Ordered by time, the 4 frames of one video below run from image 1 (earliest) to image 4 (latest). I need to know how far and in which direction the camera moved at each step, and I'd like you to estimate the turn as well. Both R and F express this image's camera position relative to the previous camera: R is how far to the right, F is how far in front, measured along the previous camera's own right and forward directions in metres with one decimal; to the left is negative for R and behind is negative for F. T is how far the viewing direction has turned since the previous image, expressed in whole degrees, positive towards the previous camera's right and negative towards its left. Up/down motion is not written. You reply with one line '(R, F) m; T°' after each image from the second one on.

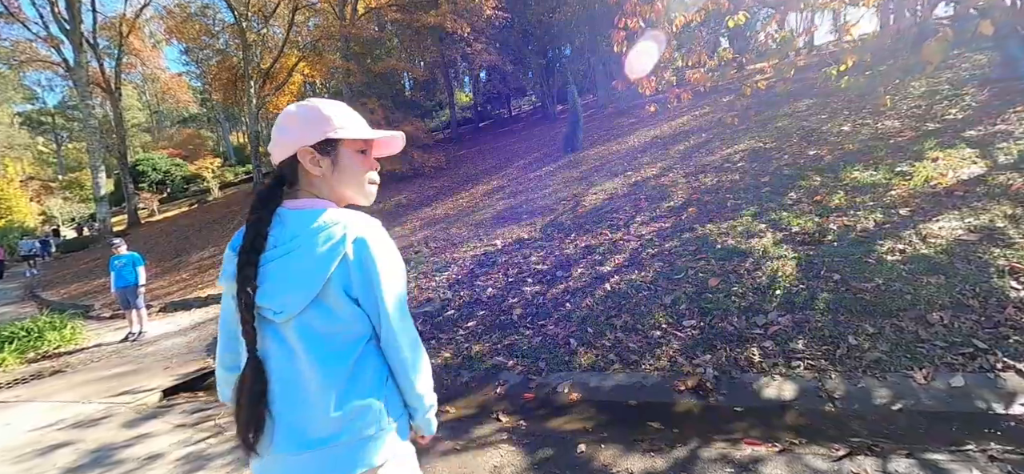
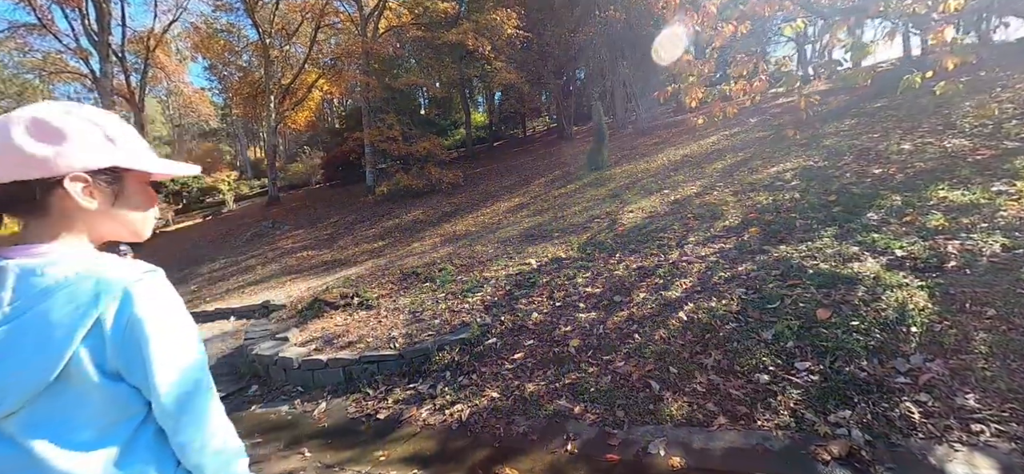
(-0.5, +0.7) m; -1°
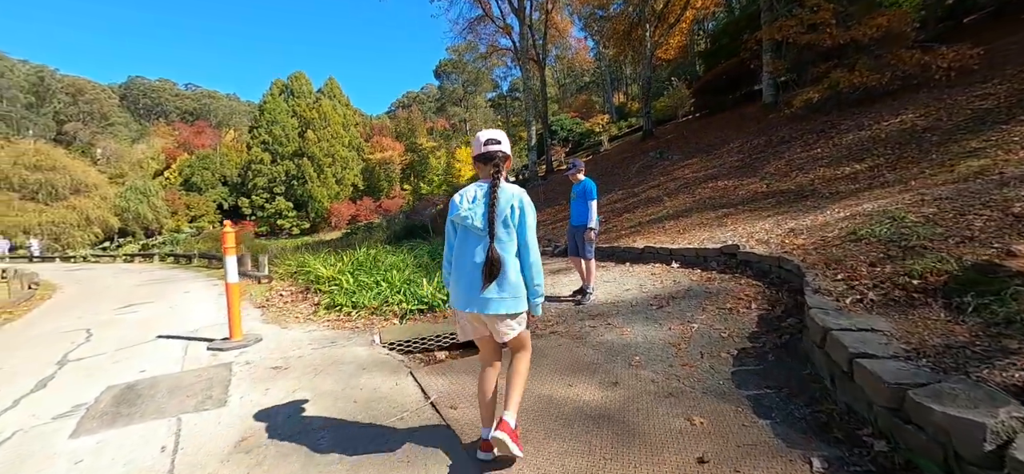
(-2.9, +2.4) m; -45°
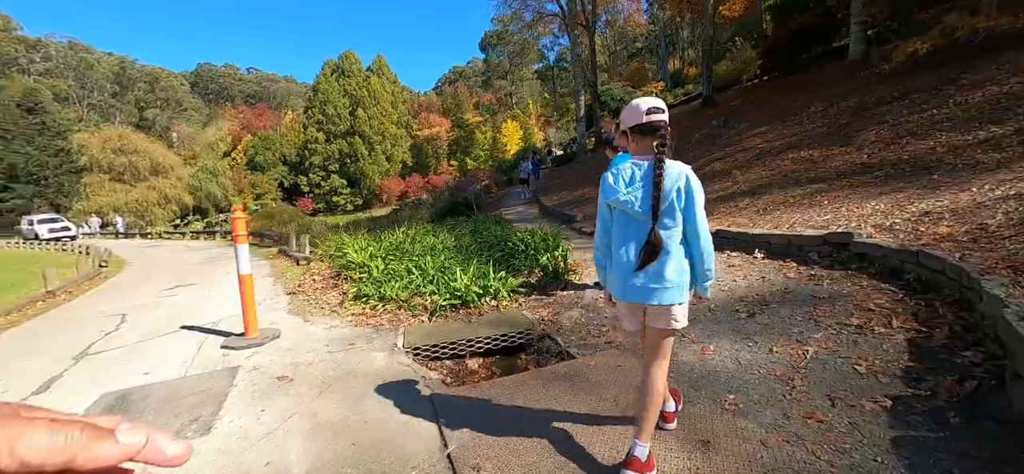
(0.0, +0.7) m; -6°
